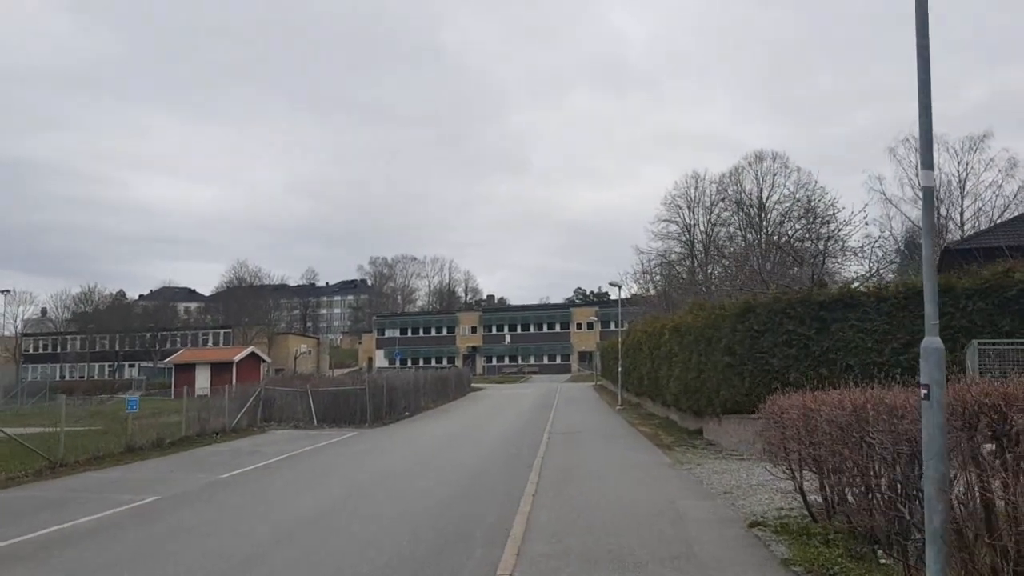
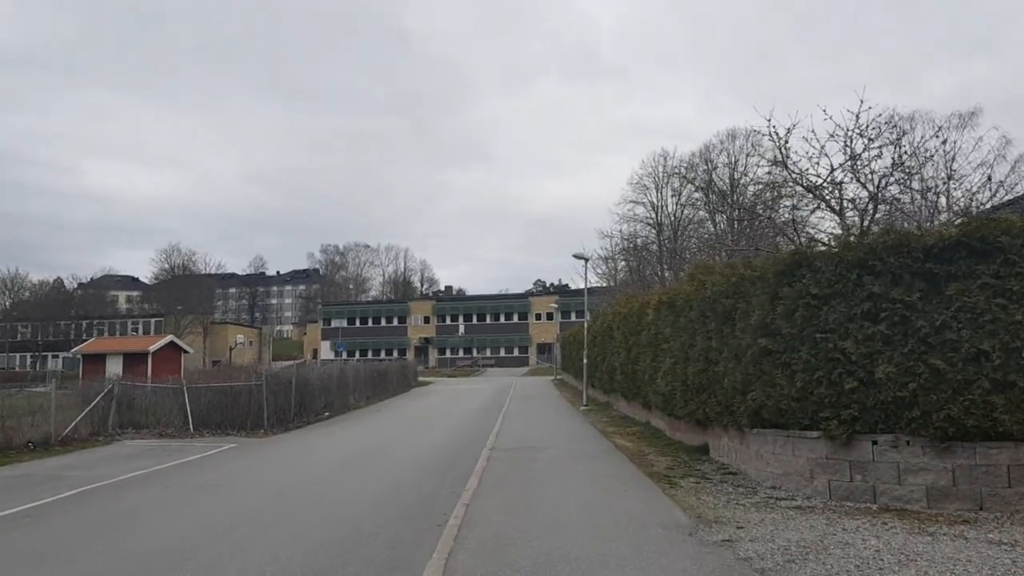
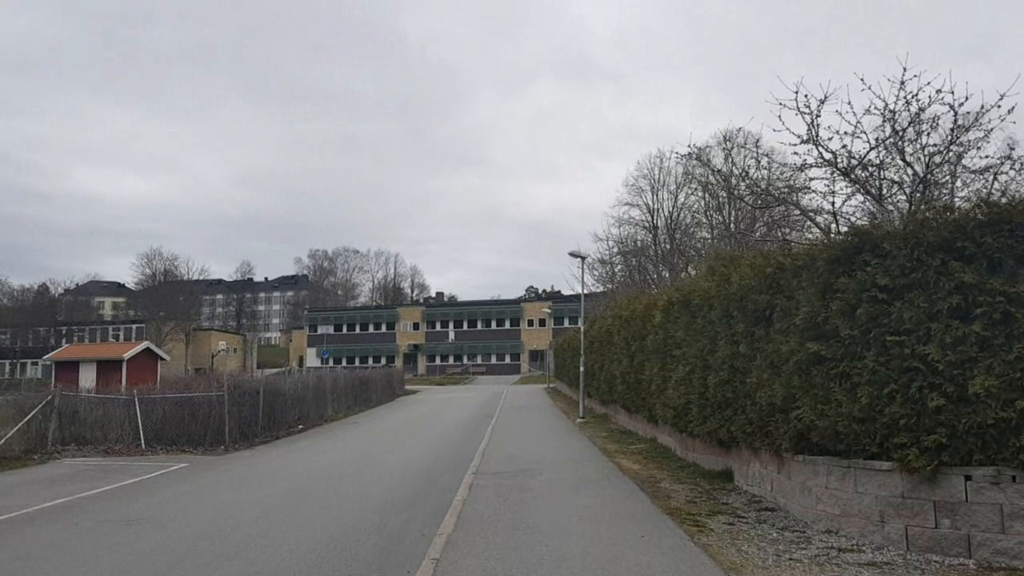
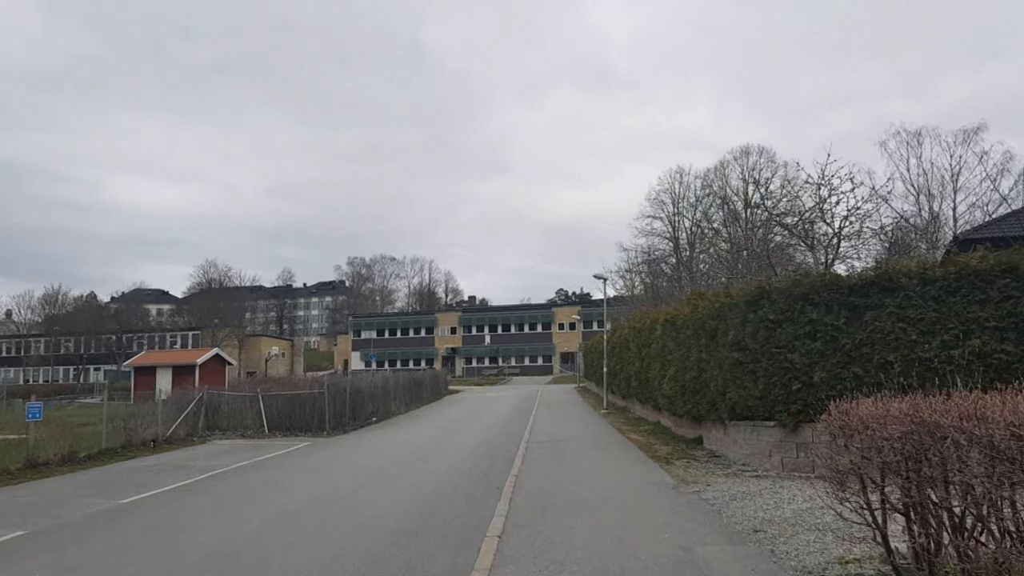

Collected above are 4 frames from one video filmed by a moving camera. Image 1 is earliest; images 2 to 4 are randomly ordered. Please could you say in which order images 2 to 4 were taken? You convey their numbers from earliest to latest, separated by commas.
4, 2, 3
